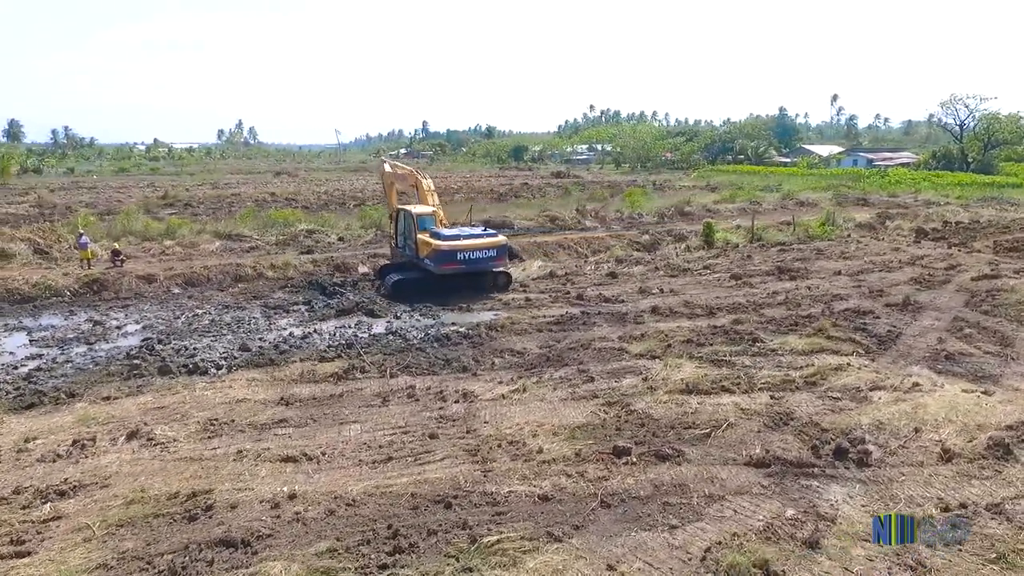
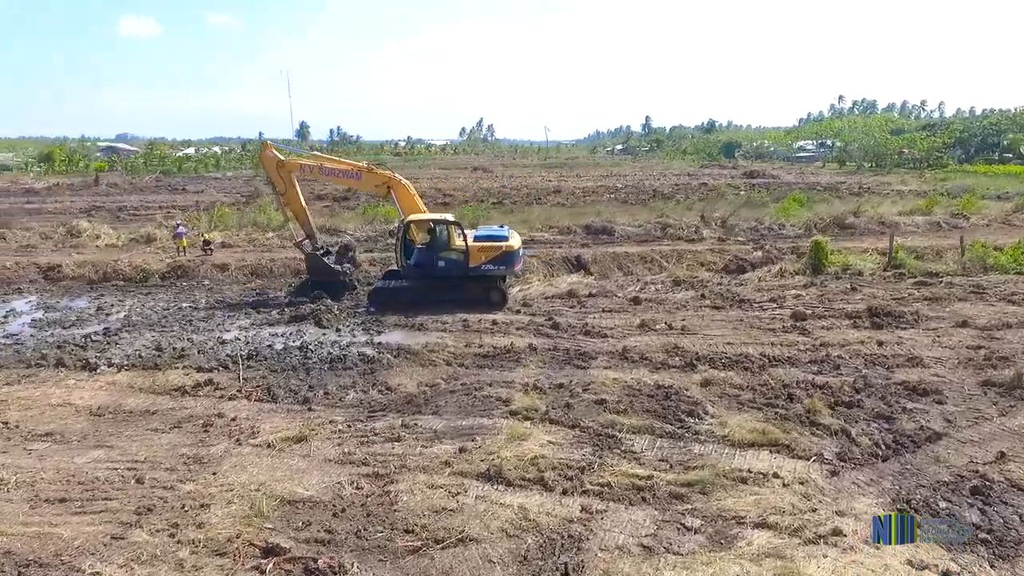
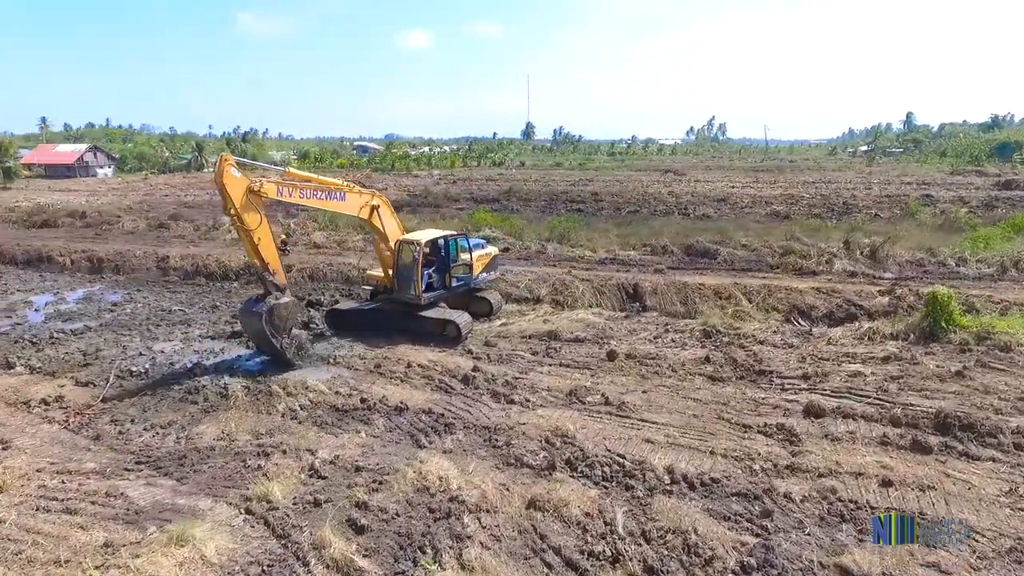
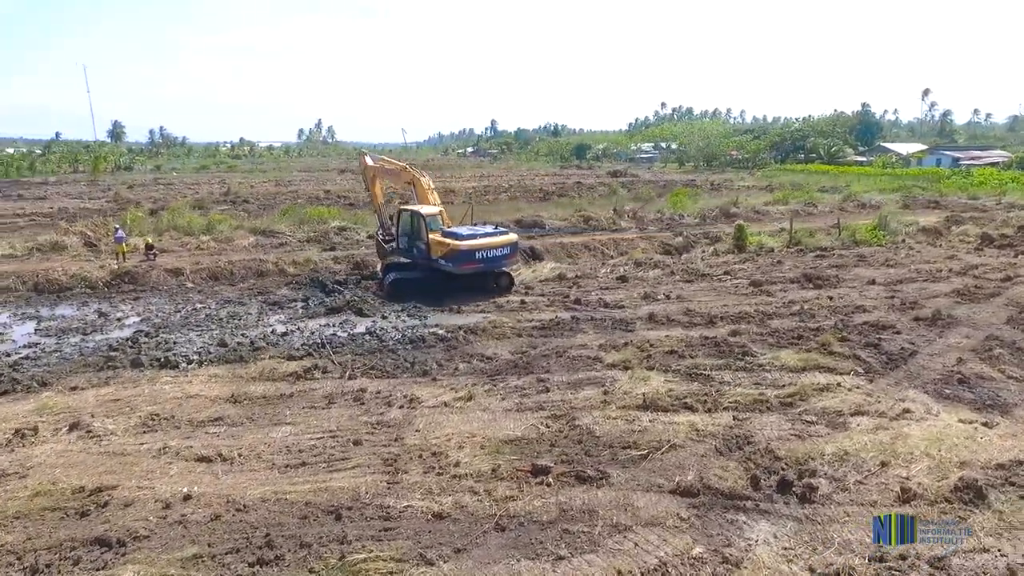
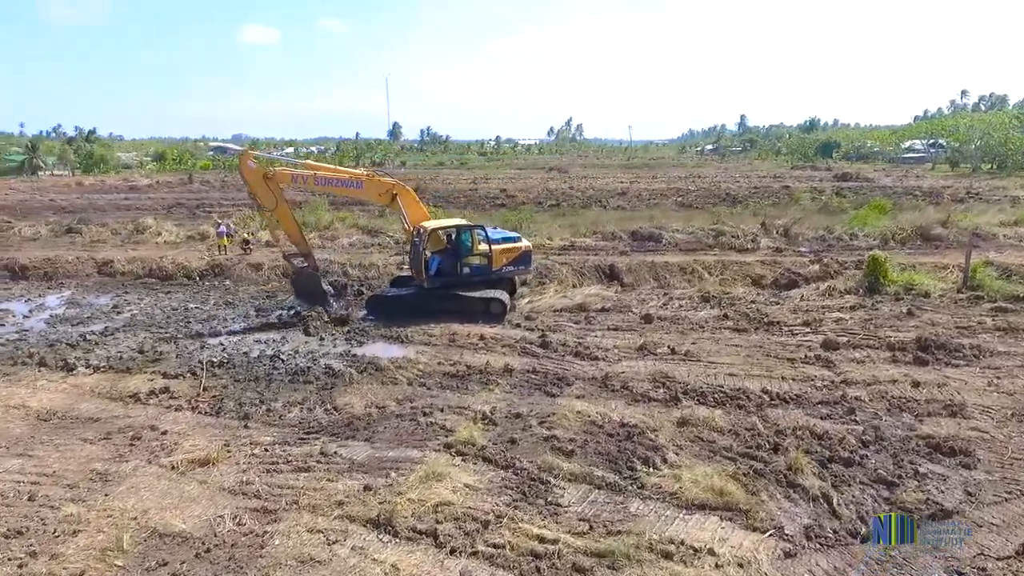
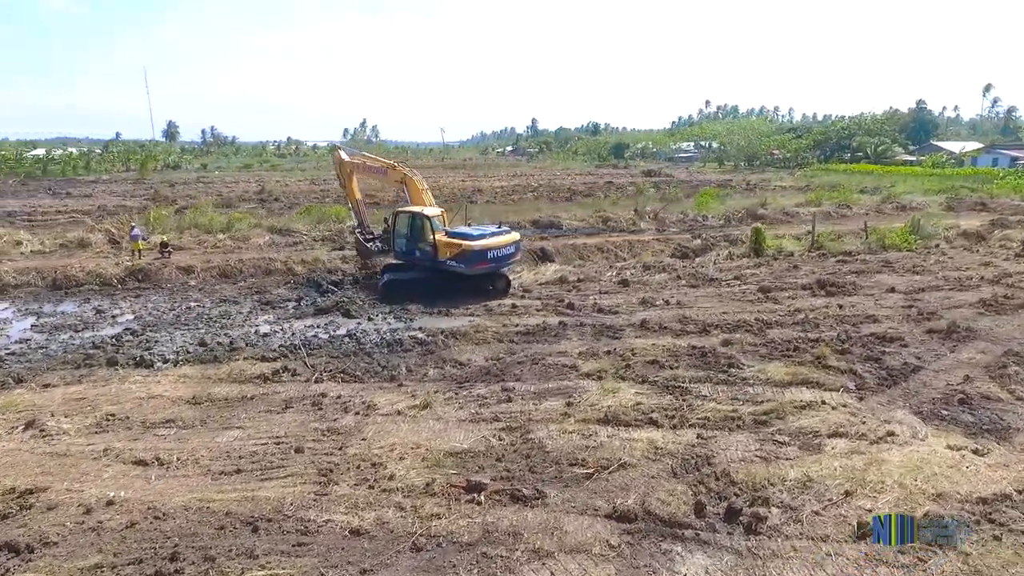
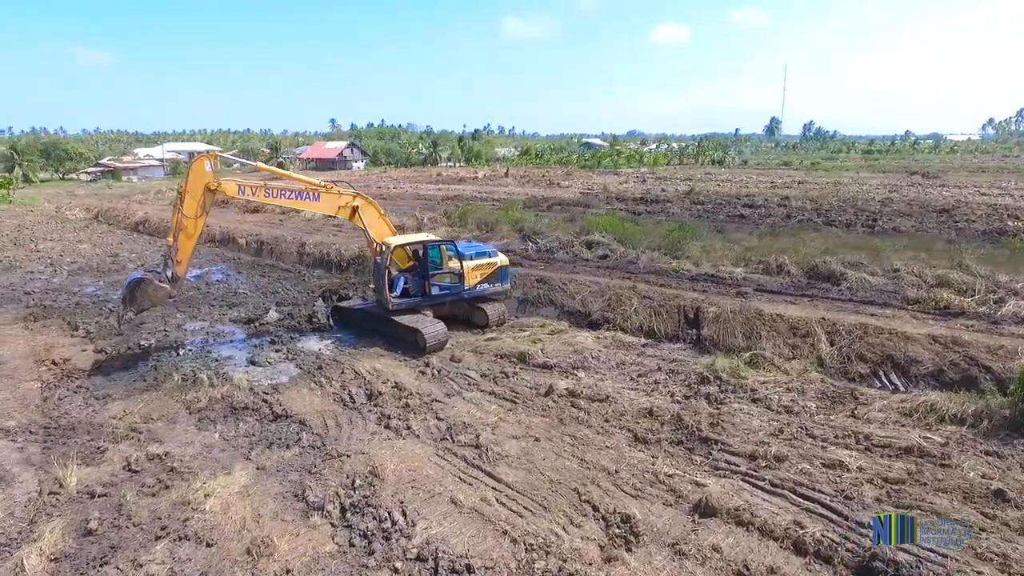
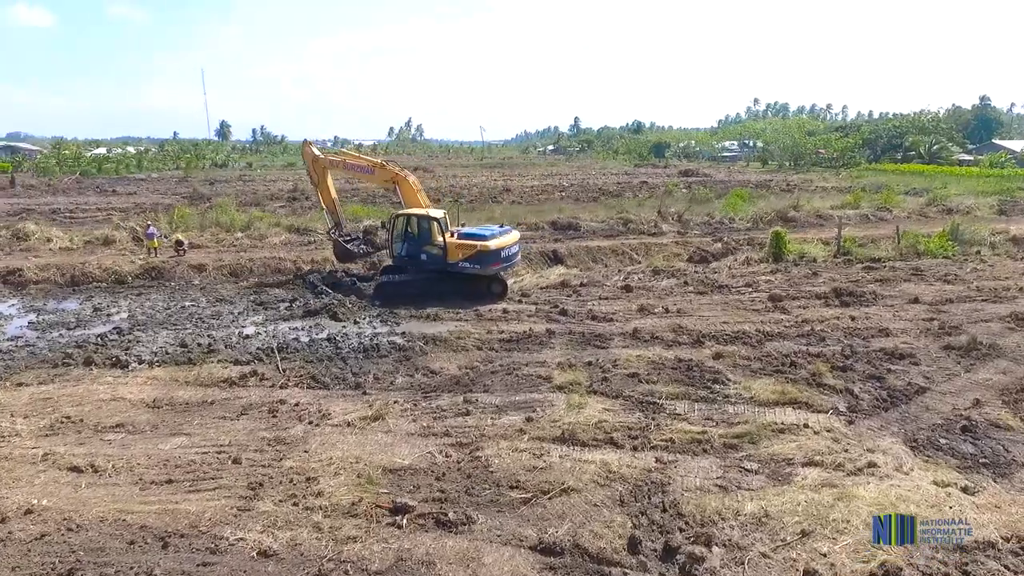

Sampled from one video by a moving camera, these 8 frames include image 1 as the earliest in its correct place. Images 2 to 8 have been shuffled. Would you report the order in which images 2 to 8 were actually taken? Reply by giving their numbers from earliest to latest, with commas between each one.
4, 6, 8, 2, 5, 3, 7
